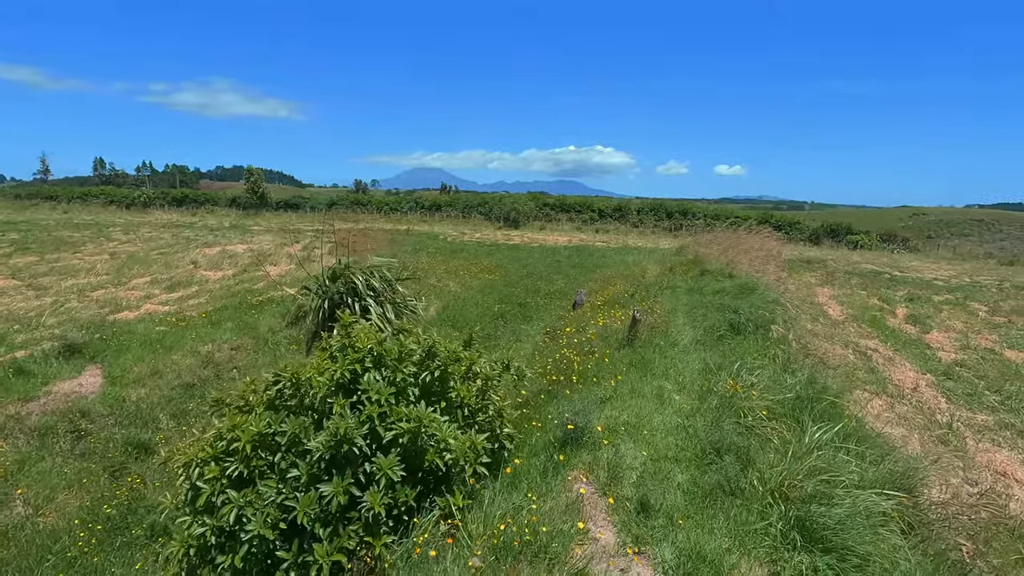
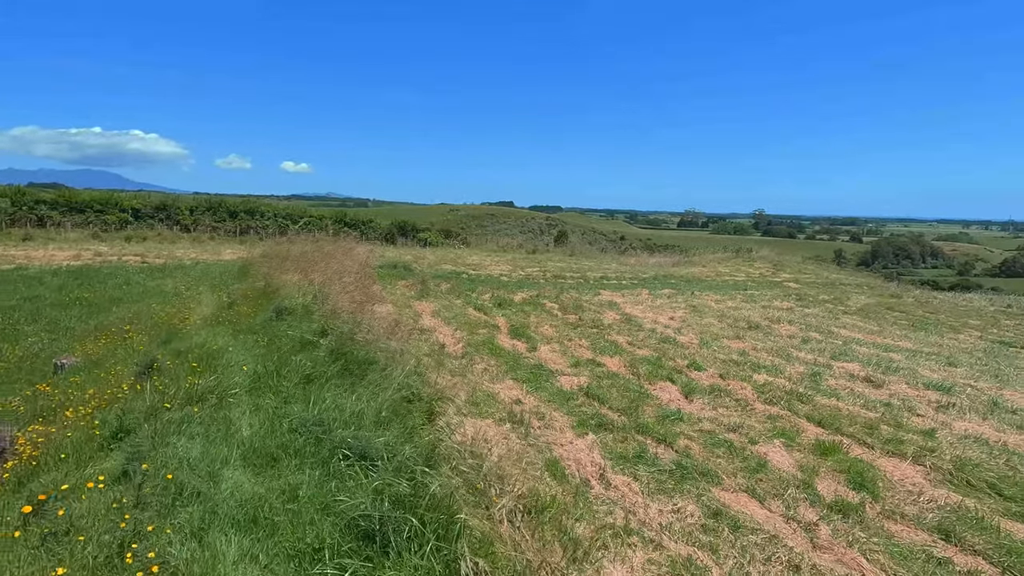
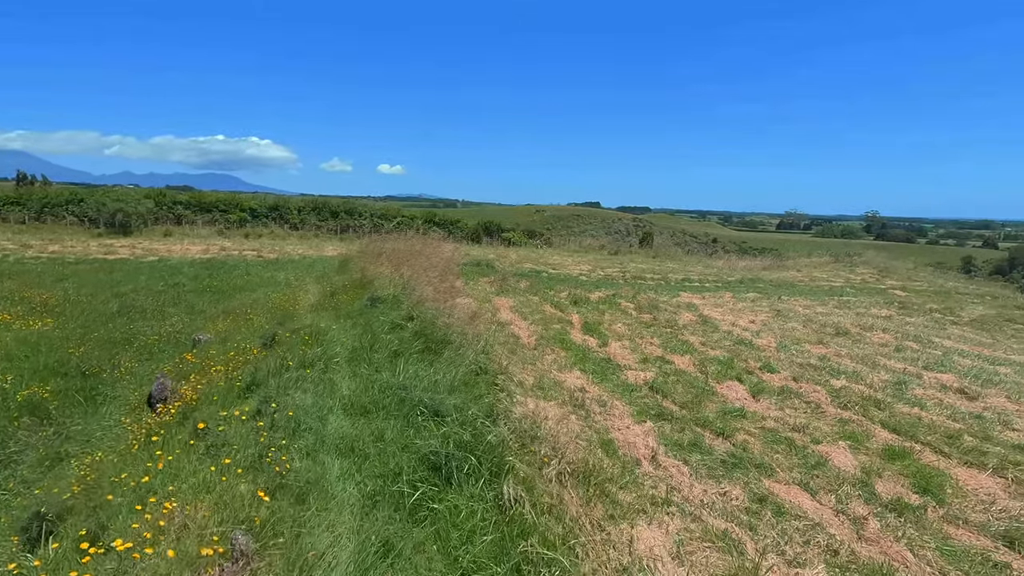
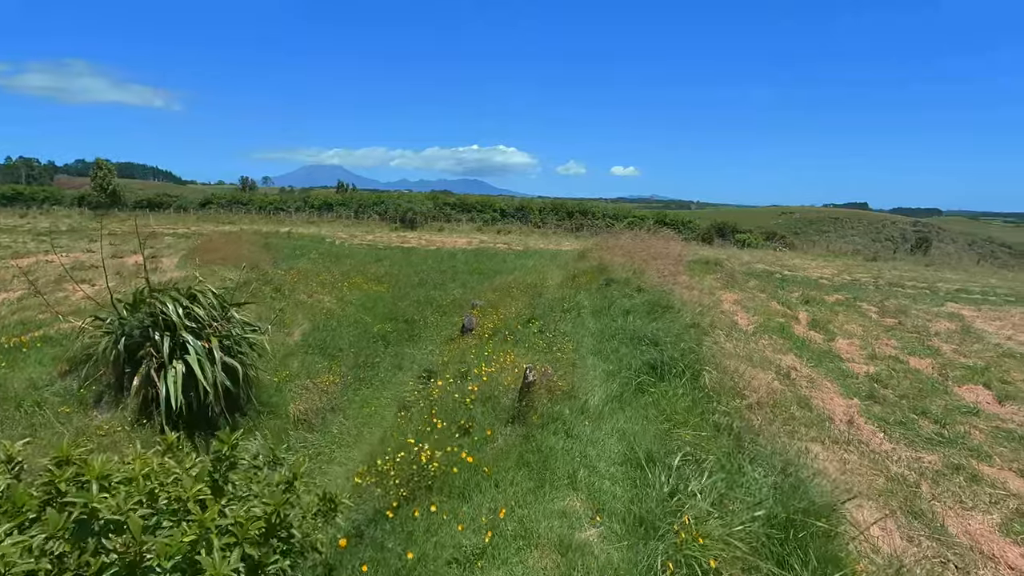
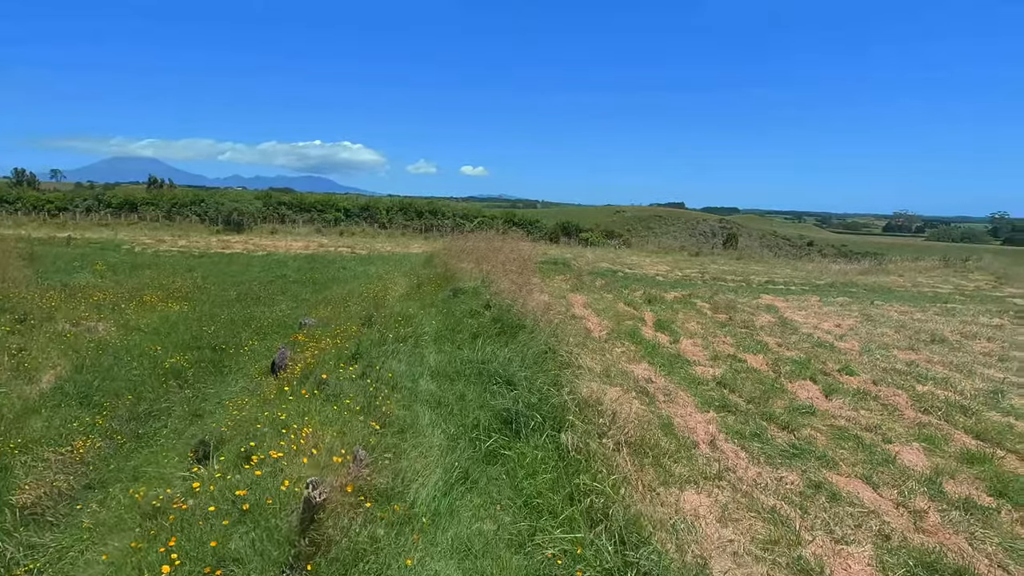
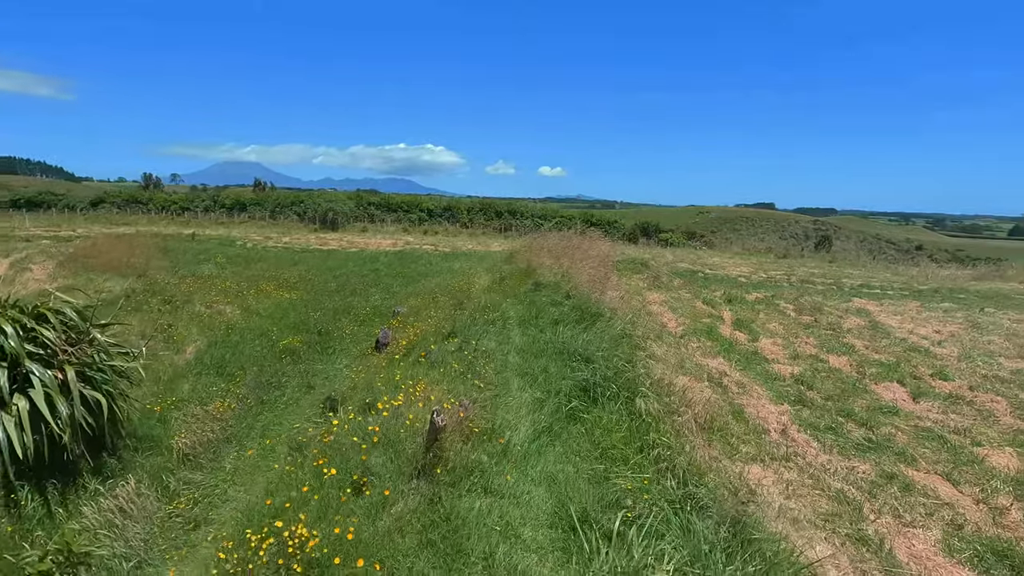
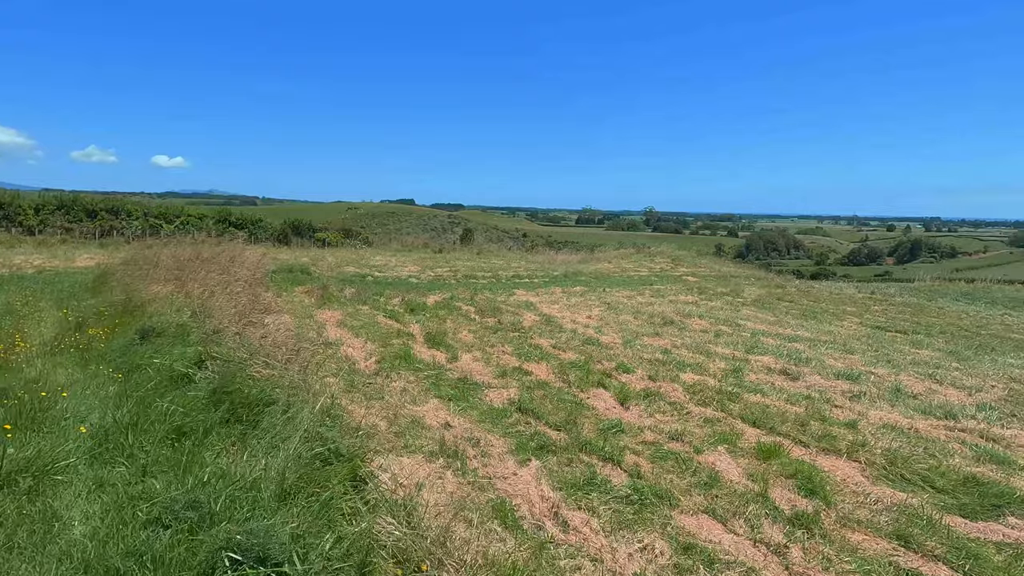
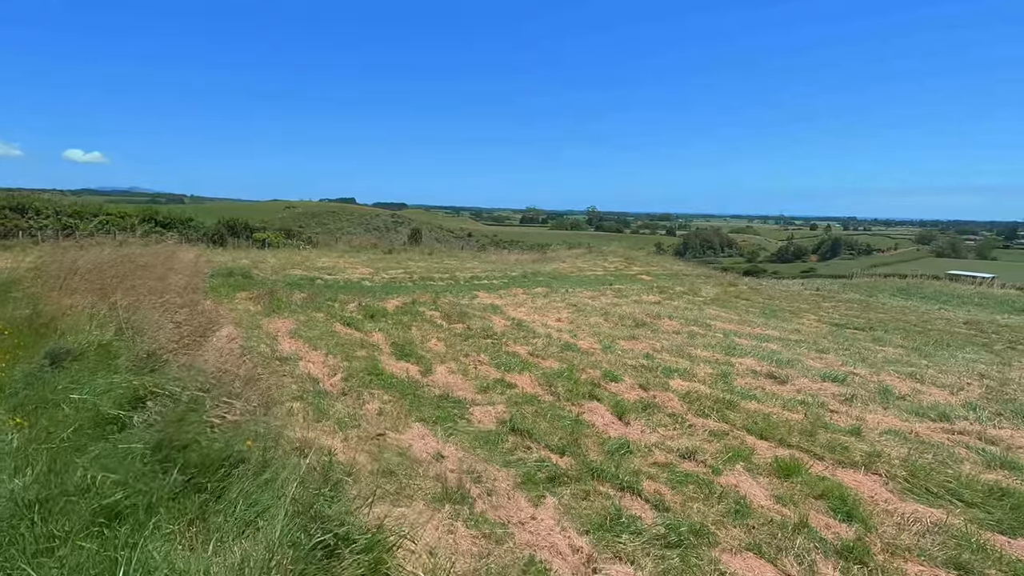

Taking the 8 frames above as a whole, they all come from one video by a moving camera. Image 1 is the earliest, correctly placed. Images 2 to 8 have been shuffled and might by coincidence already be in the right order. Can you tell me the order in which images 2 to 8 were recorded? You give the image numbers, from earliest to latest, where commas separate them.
4, 6, 5, 3, 2, 7, 8
